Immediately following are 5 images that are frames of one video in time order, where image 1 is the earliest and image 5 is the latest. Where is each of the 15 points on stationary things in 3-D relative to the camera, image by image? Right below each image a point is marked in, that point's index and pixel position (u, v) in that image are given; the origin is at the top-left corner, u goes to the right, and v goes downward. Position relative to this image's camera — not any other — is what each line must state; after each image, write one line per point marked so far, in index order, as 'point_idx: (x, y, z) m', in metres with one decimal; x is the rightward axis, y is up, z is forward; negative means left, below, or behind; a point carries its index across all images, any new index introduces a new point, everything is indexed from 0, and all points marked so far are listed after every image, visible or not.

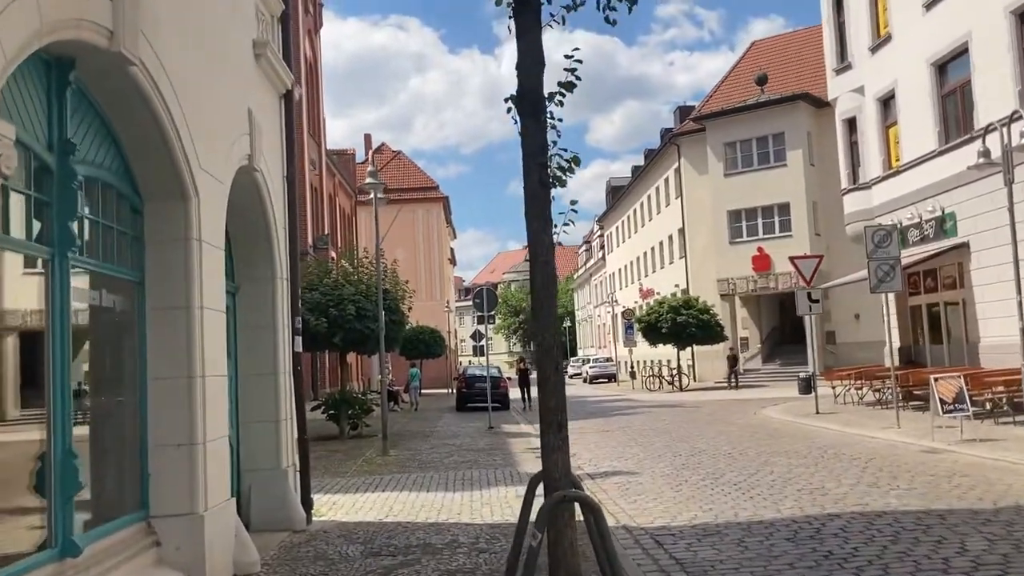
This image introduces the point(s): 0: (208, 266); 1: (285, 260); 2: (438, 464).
0: (-2.2, +0.2, +6.7) m
1: (-2.3, +0.3, +9.5) m
2: (-1.0, -2.7, +14.5) m
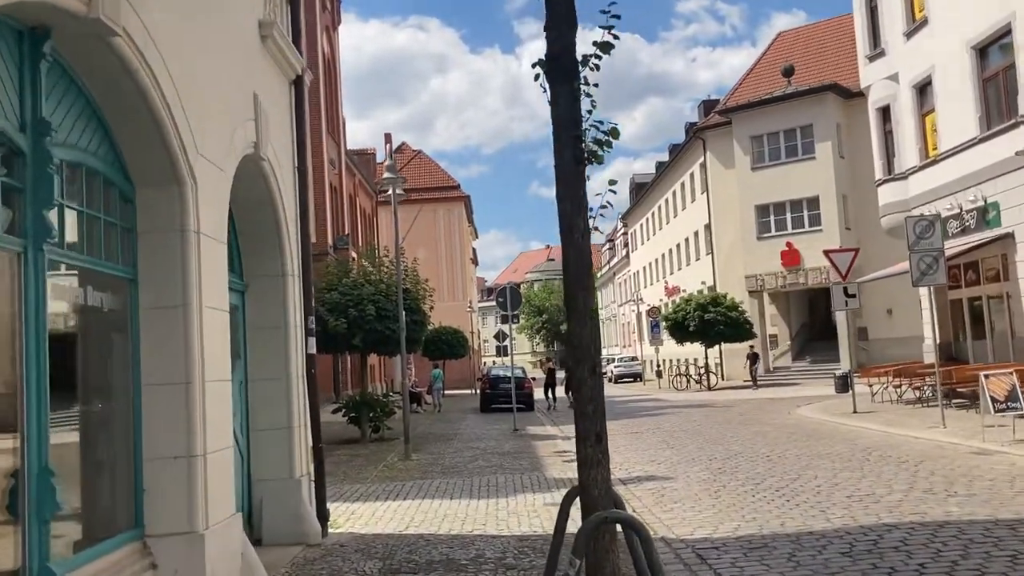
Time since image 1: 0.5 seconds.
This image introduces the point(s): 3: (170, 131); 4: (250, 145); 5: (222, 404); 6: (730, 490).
0: (-2.0, +0.2, +6.2) m
1: (-2.1, +0.3, +9.0) m
2: (-0.6, -2.6, +13.9) m
3: (-2.0, +0.9, +5.6) m
4: (-2.0, +1.1, +7.3) m
5: (-1.9, -0.8, +6.3) m
6: (+2.5, -2.3, +10.6) m
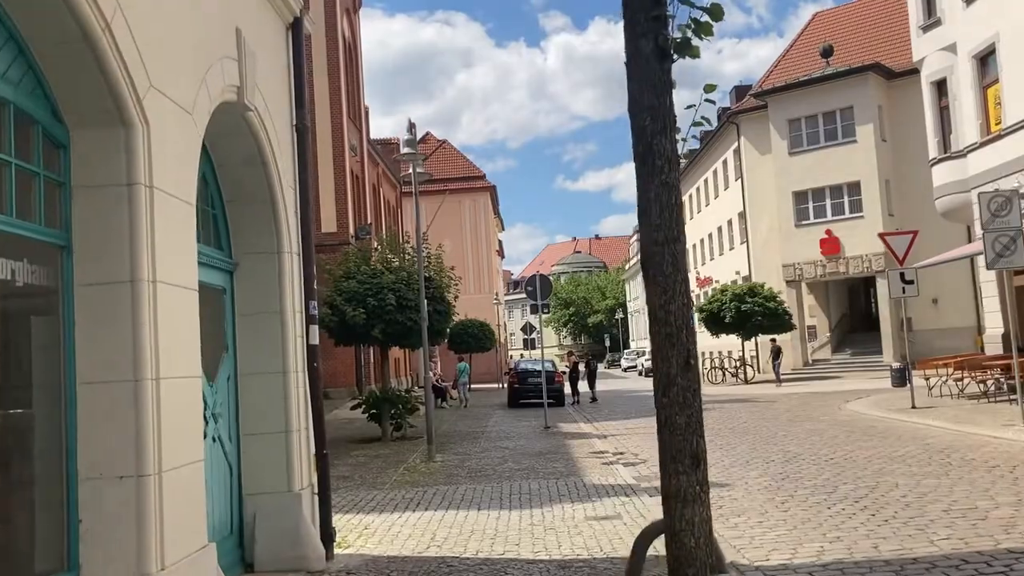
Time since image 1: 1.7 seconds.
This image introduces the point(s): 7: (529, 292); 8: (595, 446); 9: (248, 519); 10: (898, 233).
0: (-1.8, +0.3, +4.9) m
1: (-1.8, +0.5, +7.7) m
2: (-0.1, -2.4, +12.6) m
3: (-1.8, +1.1, +4.3) m
4: (-1.8, +1.3, +6.0) m
5: (-1.7, -0.6, +5.0) m
6: (+2.8, -2.1, +9.2) m
7: (+0.4, -0.1, +19.8) m
8: (+1.3, -2.6, +15.4) m
9: (-2.0, -1.7, +7.1) m
10: (+7.9, +1.1, +19.5) m
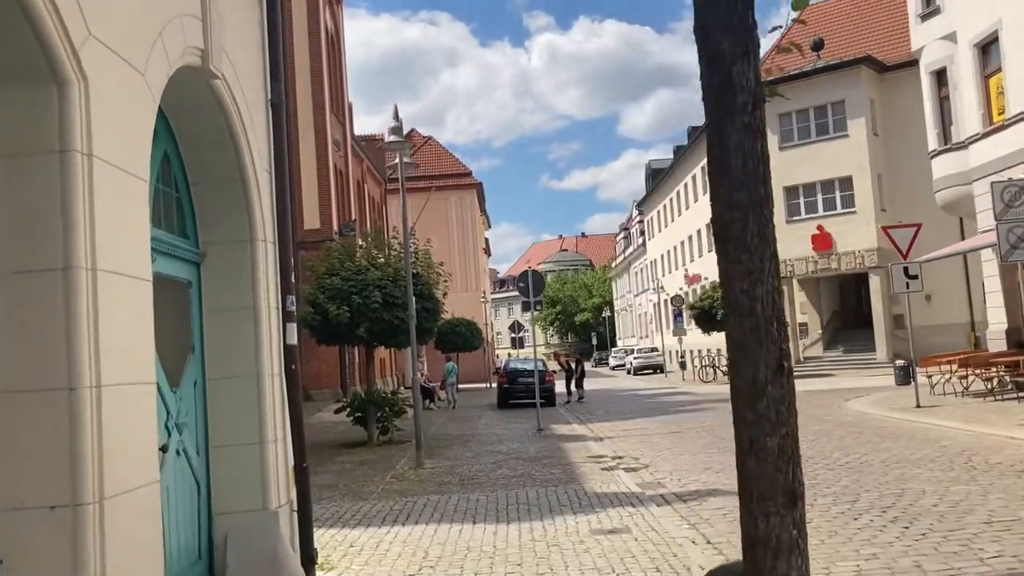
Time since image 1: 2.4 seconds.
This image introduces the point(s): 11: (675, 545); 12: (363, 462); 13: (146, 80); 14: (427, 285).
0: (-1.7, +0.4, +4.1) m
1: (-1.8, +0.5, +6.9) m
2: (-0.2, -2.4, +11.8) m
3: (-1.8, +1.1, +3.5) m
4: (-1.8, +1.3, +5.2) m
5: (-1.6, -0.6, +4.2) m
6: (+2.8, -2.0, +8.5) m
7: (+0.2, 0.0, +19.1) m
8: (+1.2, -2.5, +14.7) m
9: (-2.0, -1.7, +6.3) m
10: (+7.7, +1.2, +18.9) m
11: (+1.3, -2.1, +7.6) m
12: (-2.2, -2.6, +14.2) m
13: (-1.7, +1.0, +4.6) m
14: (-1.5, 0.0, +17.3) m
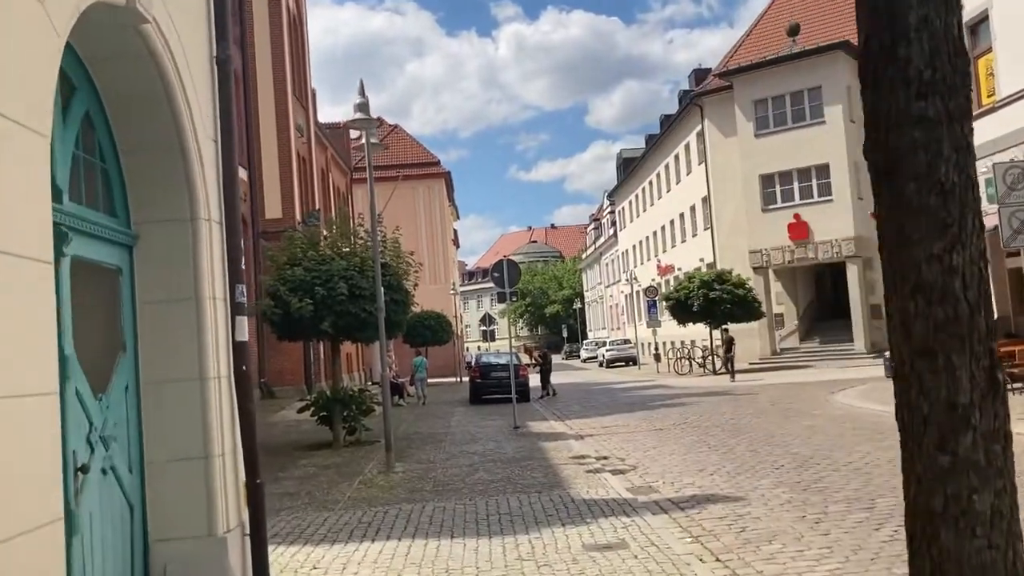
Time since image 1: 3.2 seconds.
0: (-1.7, +0.4, +3.1) m
1: (-1.9, +0.6, +5.9) m
2: (-0.5, -2.3, +10.9) m
3: (-1.8, +1.2, +2.6) m
4: (-1.8, +1.4, +4.3) m
5: (-1.6, -0.5, +3.2) m
6: (+2.7, -1.9, +7.7) m
7: (-0.3, +0.2, +18.2) m
8: (+0.9, -2.3, +13.9) m
9: (-2.0, -1.6, +5.4) m
10: (+7.2, +1.4, +18.2) m
11: (+1.2, -2.0, +6.8) m
12: (-2.5, -2.5, +13.2) m
13: (-1.8, +1.0, +3.6) m
14: (-2.0, +0.2, +16.3) m
